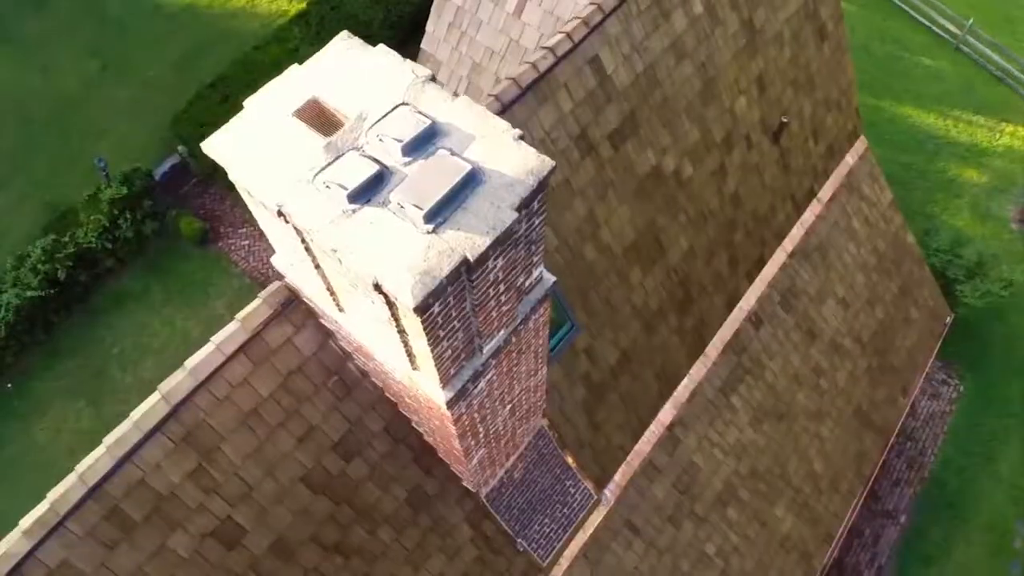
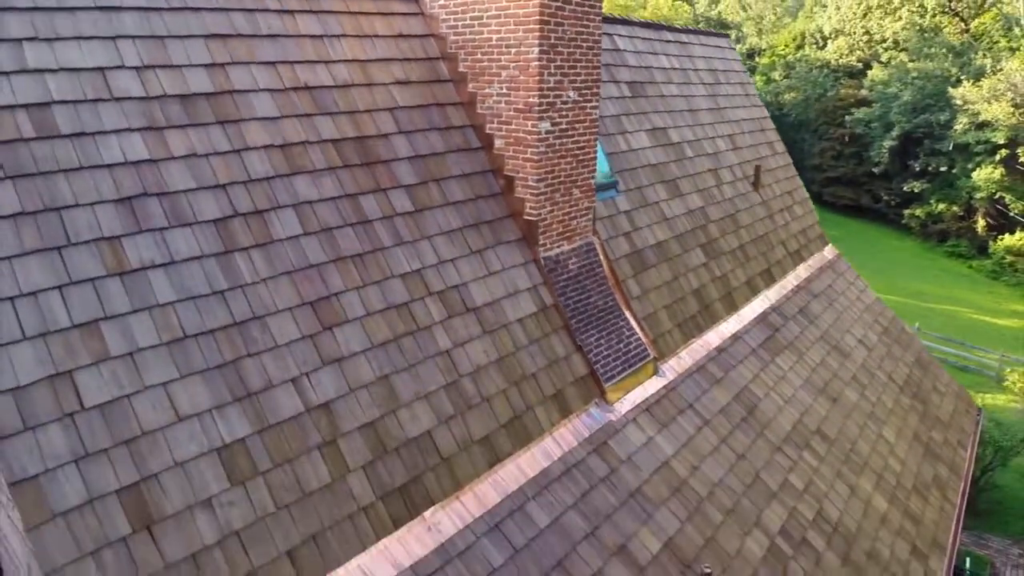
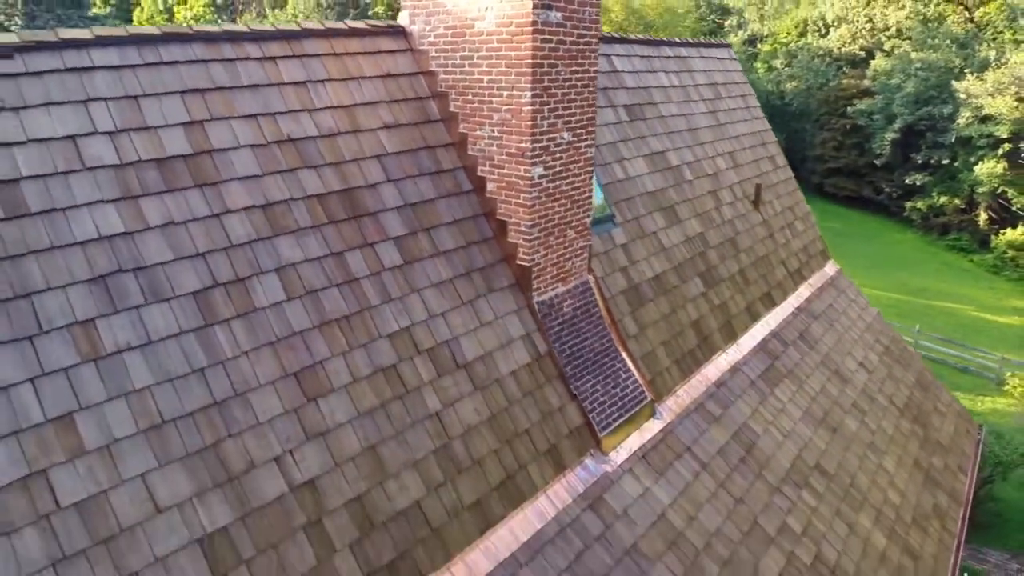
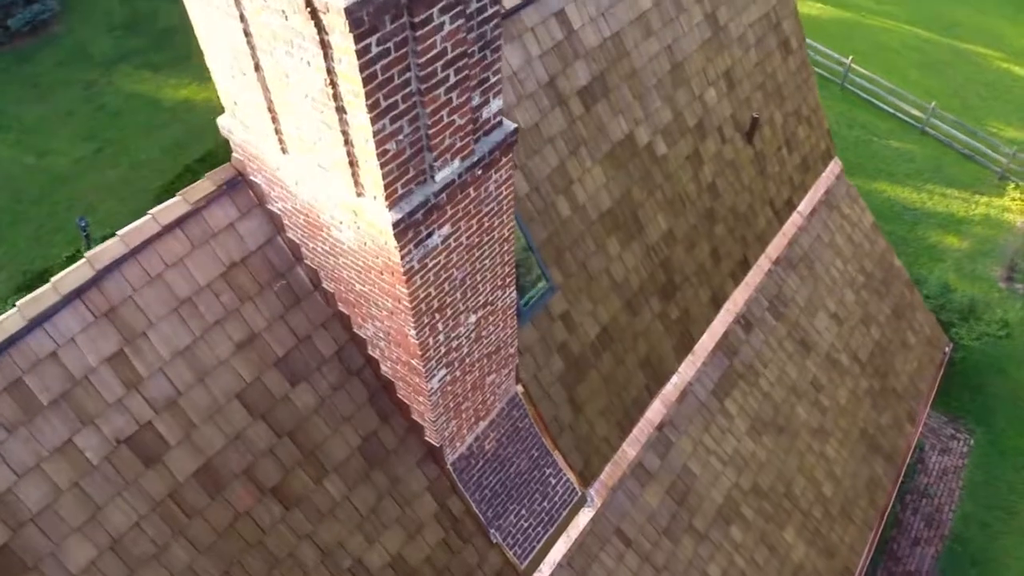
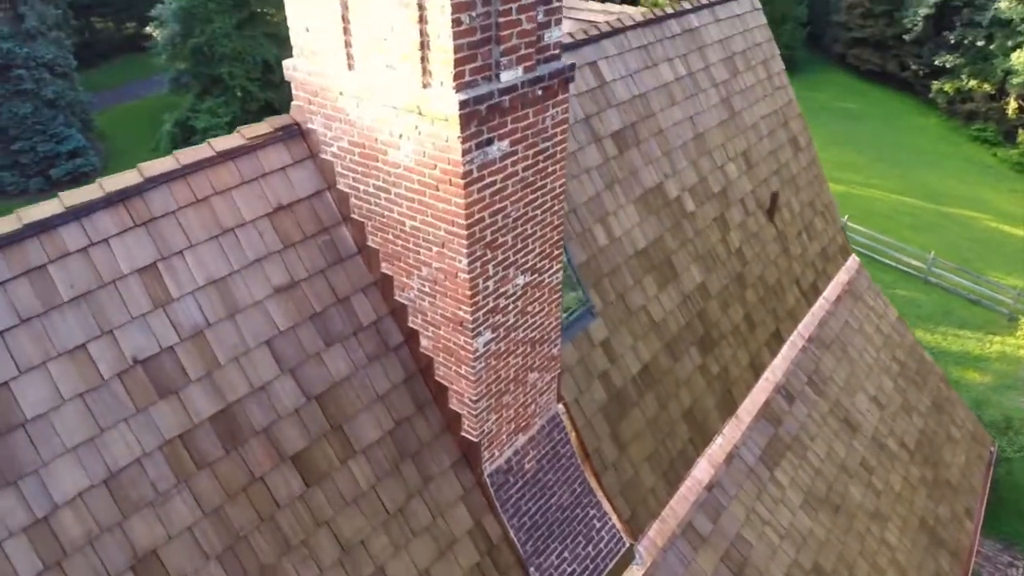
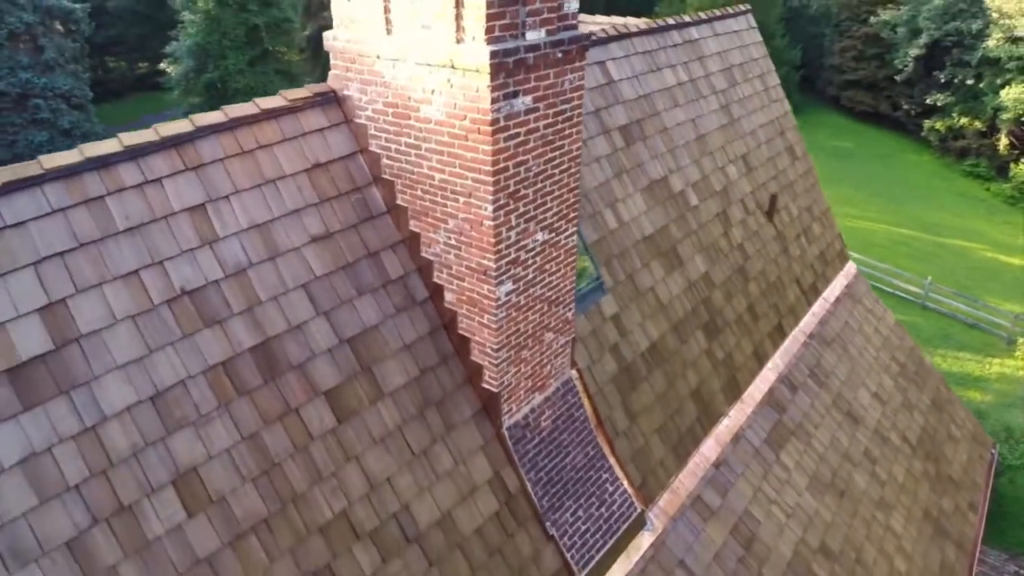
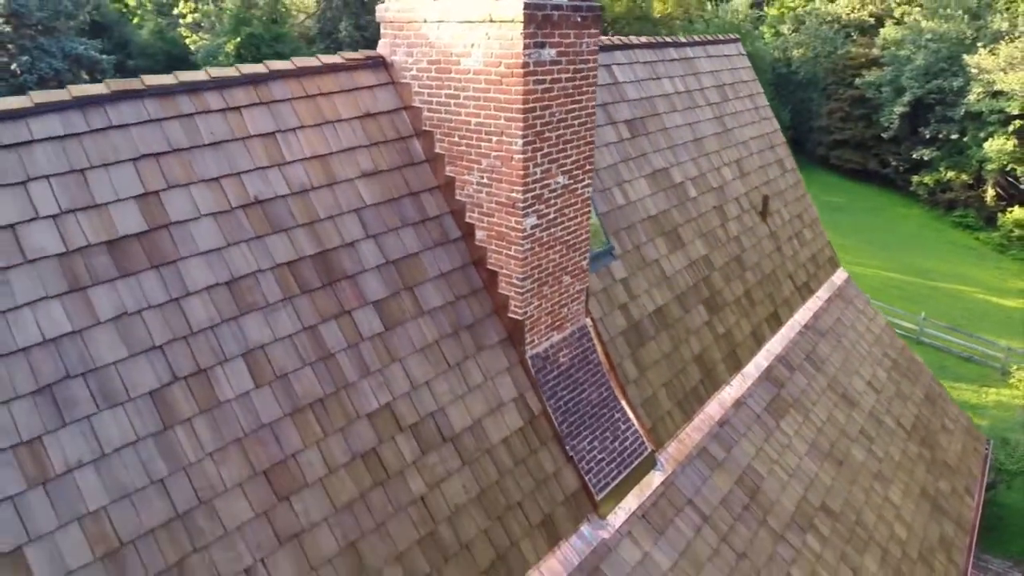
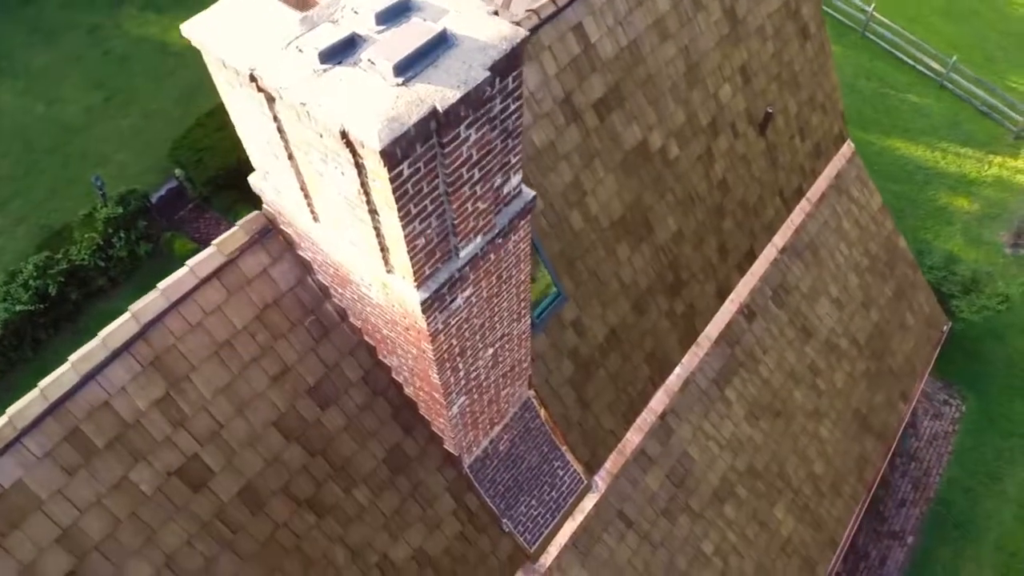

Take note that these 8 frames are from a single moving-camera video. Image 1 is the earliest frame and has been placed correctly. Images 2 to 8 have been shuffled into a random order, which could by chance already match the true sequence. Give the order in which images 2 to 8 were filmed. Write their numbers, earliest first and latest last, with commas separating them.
8, 4, 5, 6, 7, 3, 2
